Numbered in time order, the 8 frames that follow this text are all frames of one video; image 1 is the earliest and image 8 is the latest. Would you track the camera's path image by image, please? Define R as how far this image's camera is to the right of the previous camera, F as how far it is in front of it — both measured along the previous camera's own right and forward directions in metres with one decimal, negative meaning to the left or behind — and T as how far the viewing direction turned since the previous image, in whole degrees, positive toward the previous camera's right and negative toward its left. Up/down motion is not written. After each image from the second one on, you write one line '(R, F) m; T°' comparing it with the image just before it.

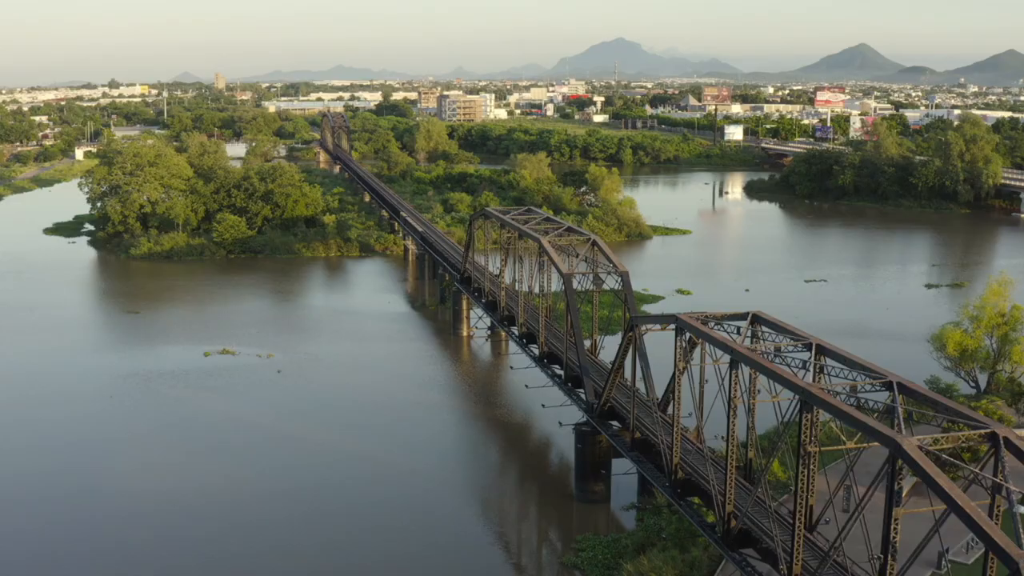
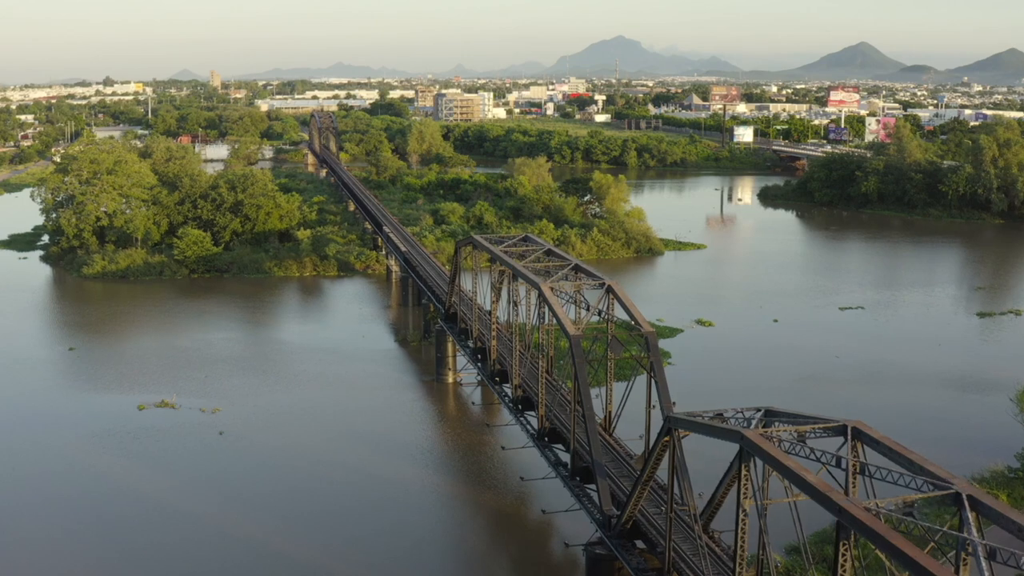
(+0.1, +2.6) m; 0°
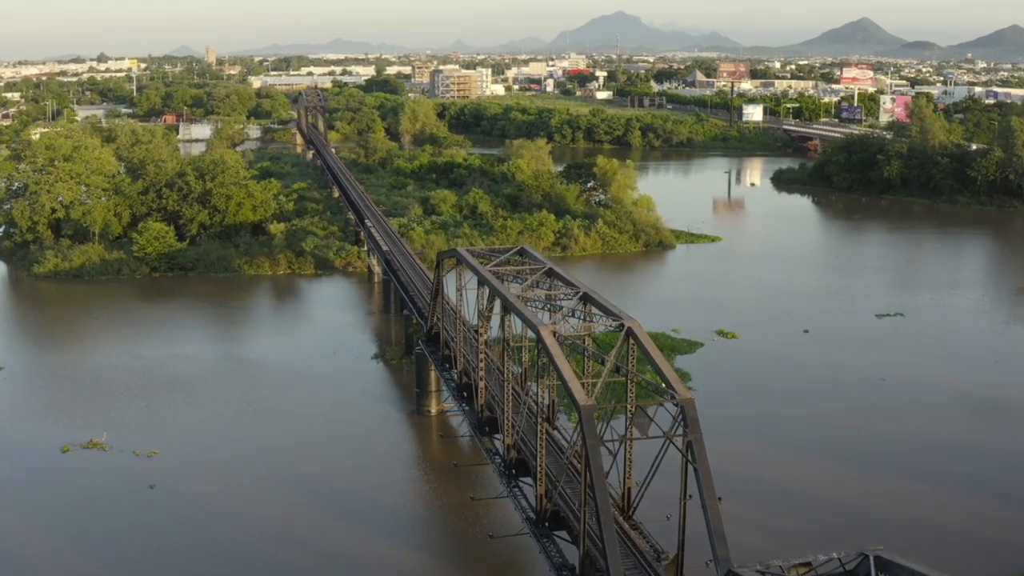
(0.0, +2.2) m; 0°
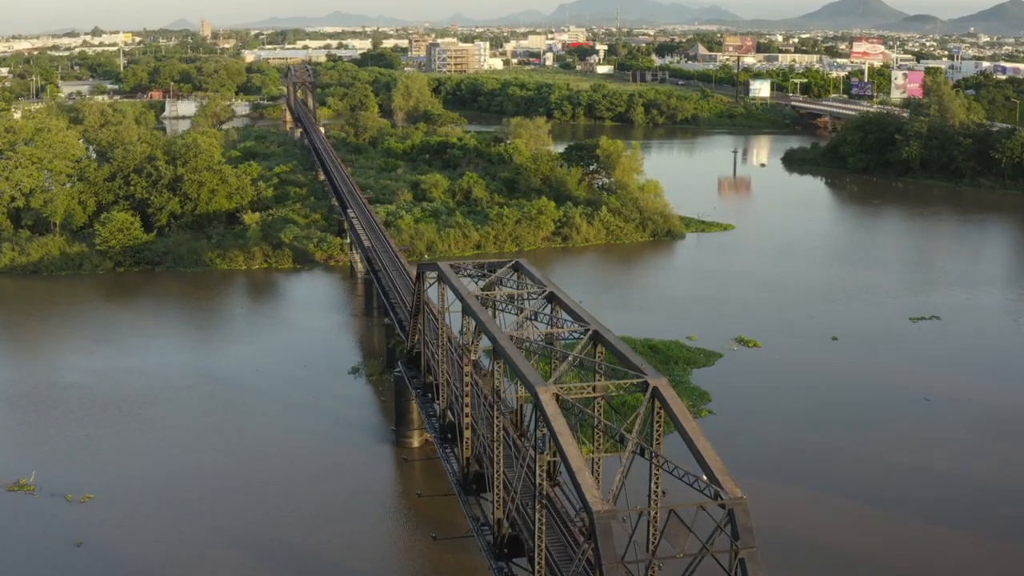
(0.0, +1.7) m; 0°
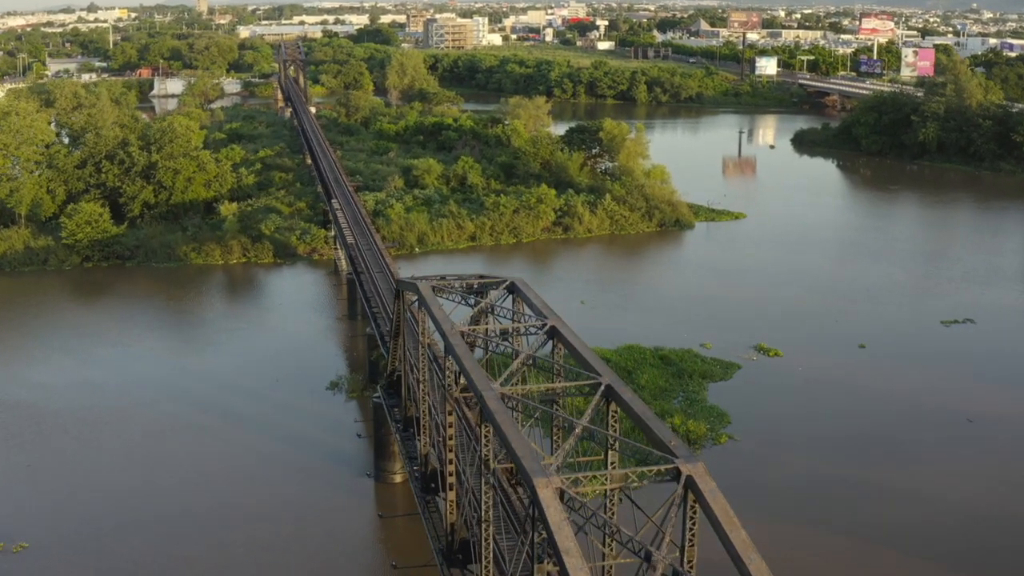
(0.0, +1.3) m; 0°
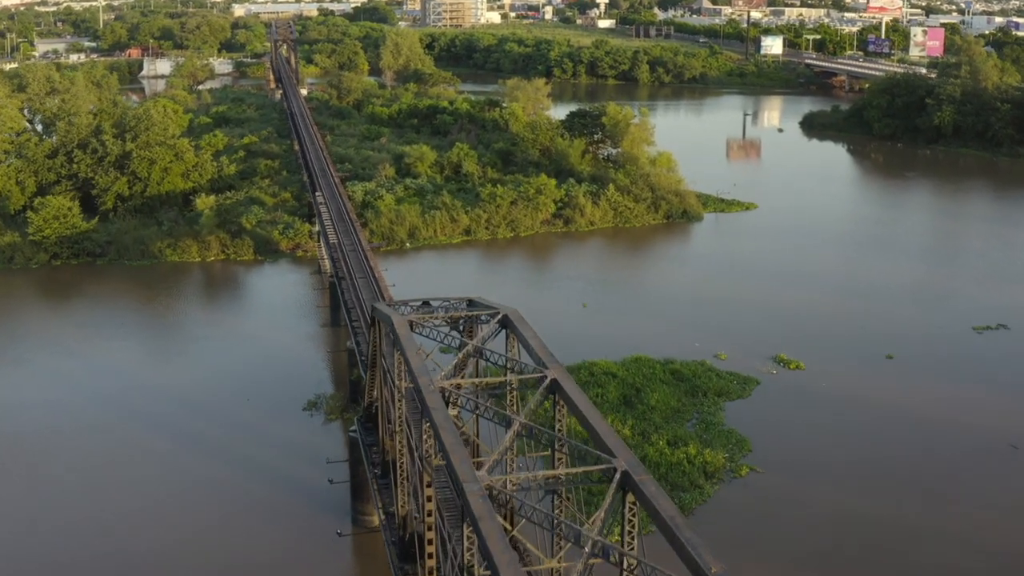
(0.0, +1.1) m; 0°
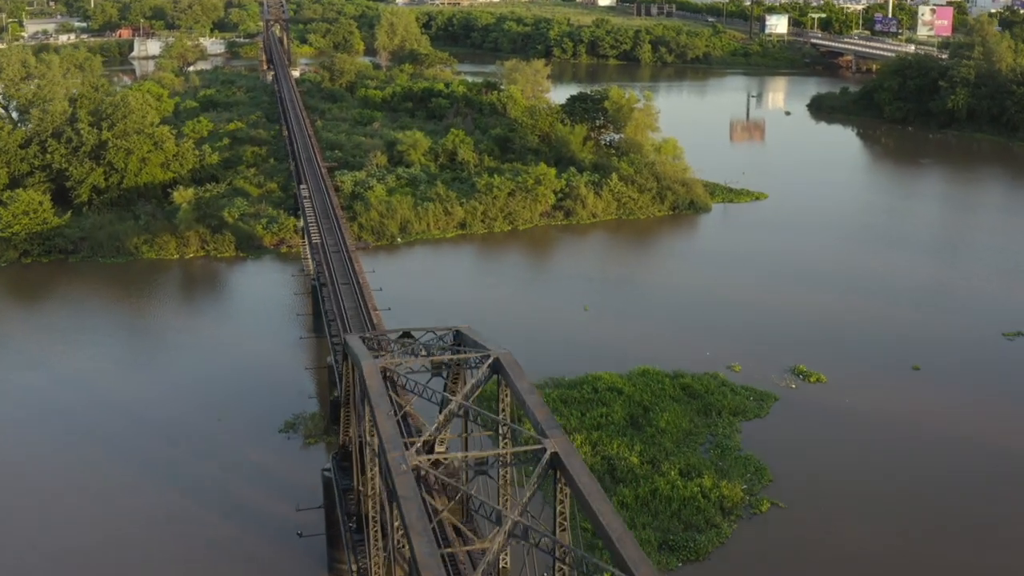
(0.0, +0.9) m; 0°
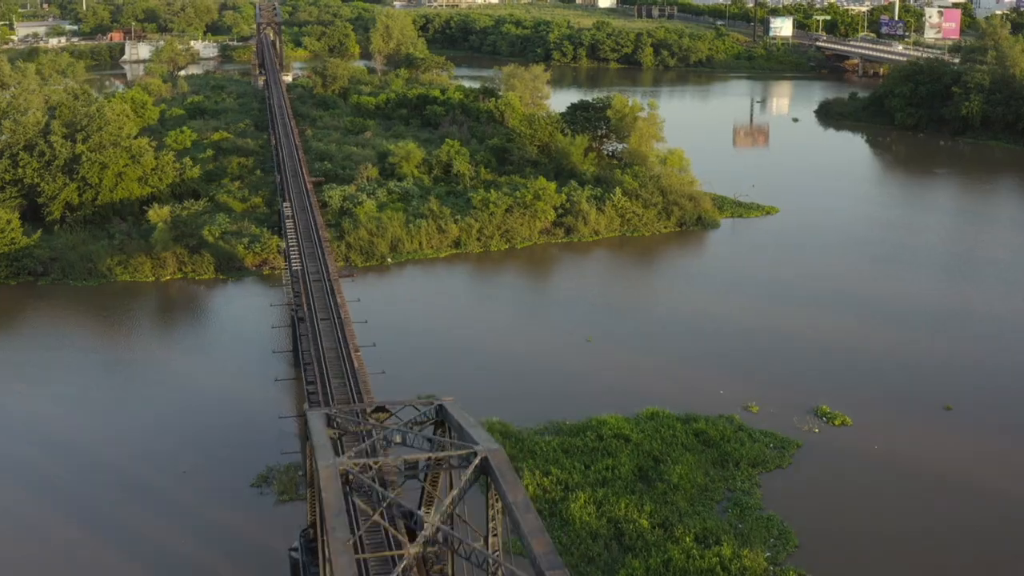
(0.0, +0.9) m; 0°
